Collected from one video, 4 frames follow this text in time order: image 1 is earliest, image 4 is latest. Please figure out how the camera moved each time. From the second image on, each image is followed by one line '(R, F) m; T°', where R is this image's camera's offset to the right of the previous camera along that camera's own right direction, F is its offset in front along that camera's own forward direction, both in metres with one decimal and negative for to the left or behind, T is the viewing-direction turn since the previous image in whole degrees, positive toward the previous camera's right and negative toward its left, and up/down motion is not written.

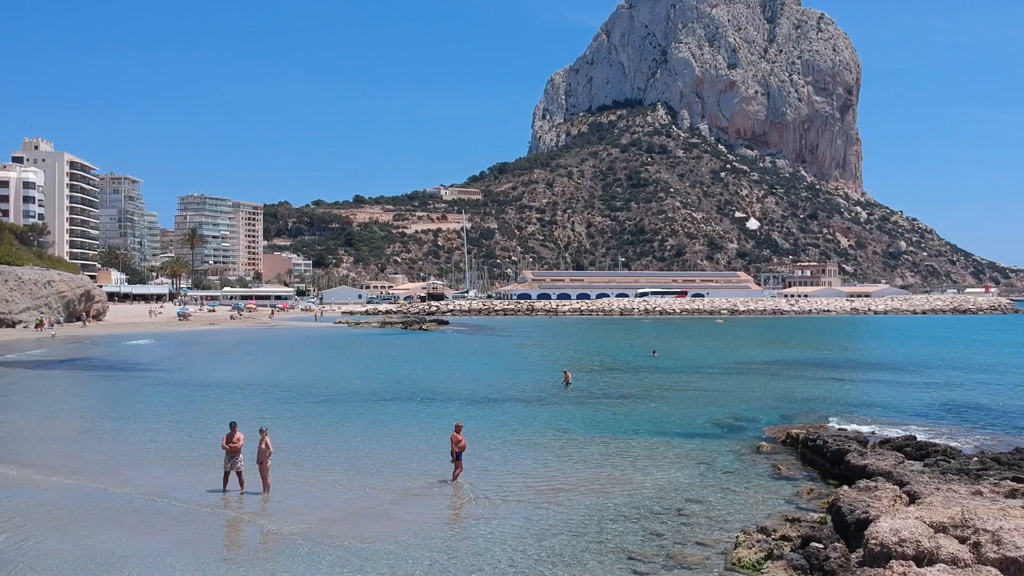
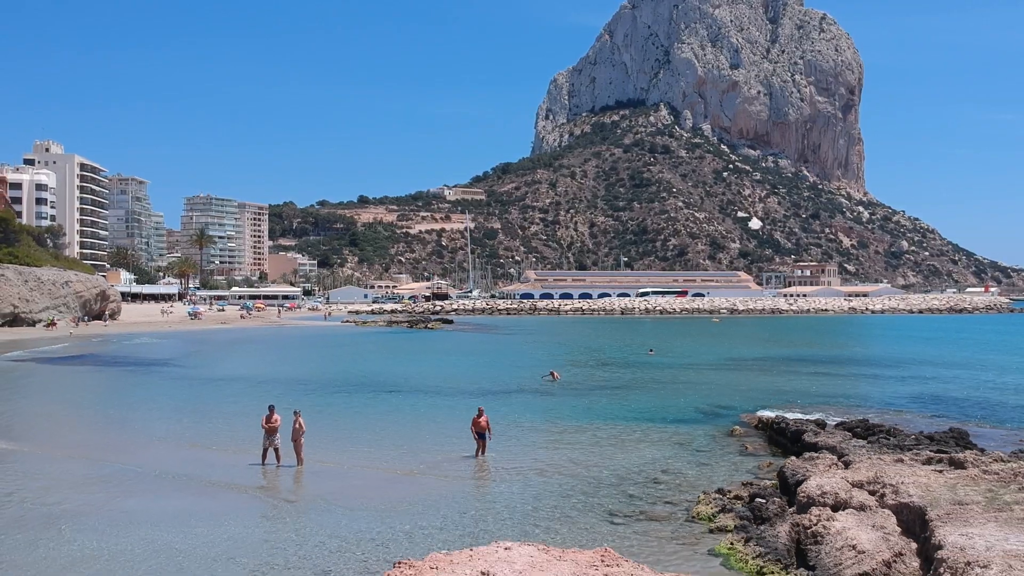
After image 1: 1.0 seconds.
(+0.1, -2.1) m; 0°
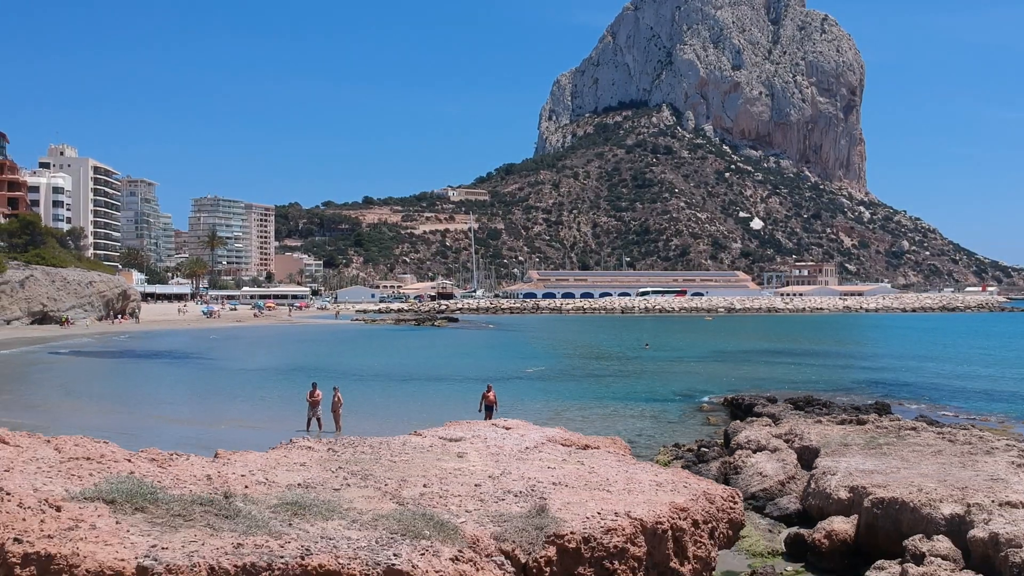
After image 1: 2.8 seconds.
(+0.1, -3.3) m; 0°
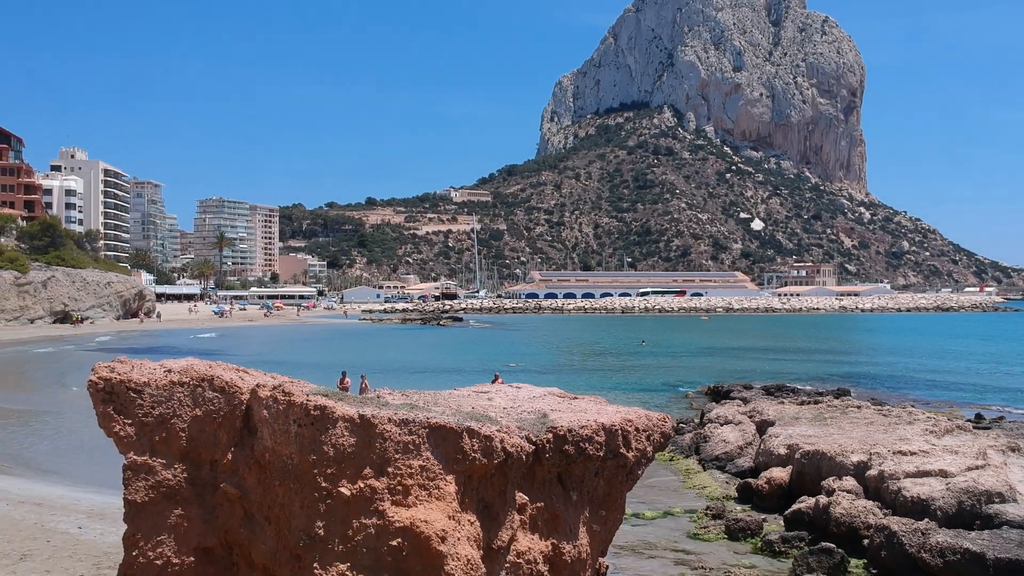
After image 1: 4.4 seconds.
(-0.1, -2.6) m; 0°
